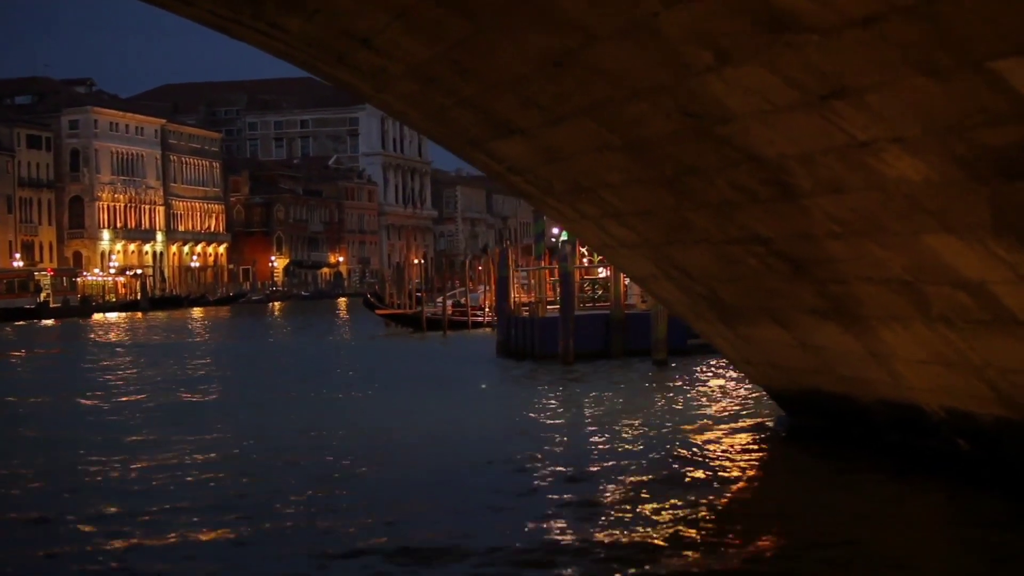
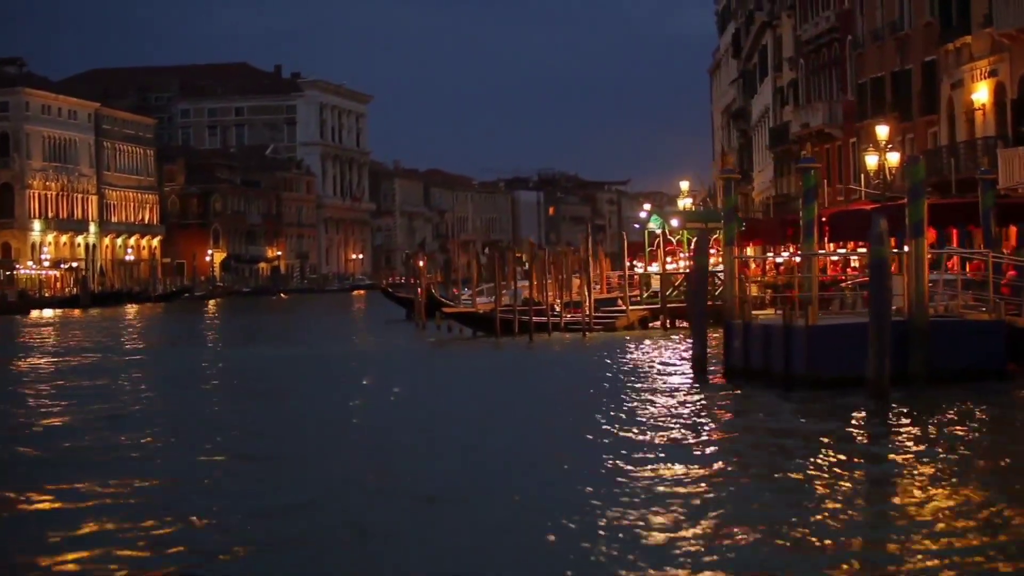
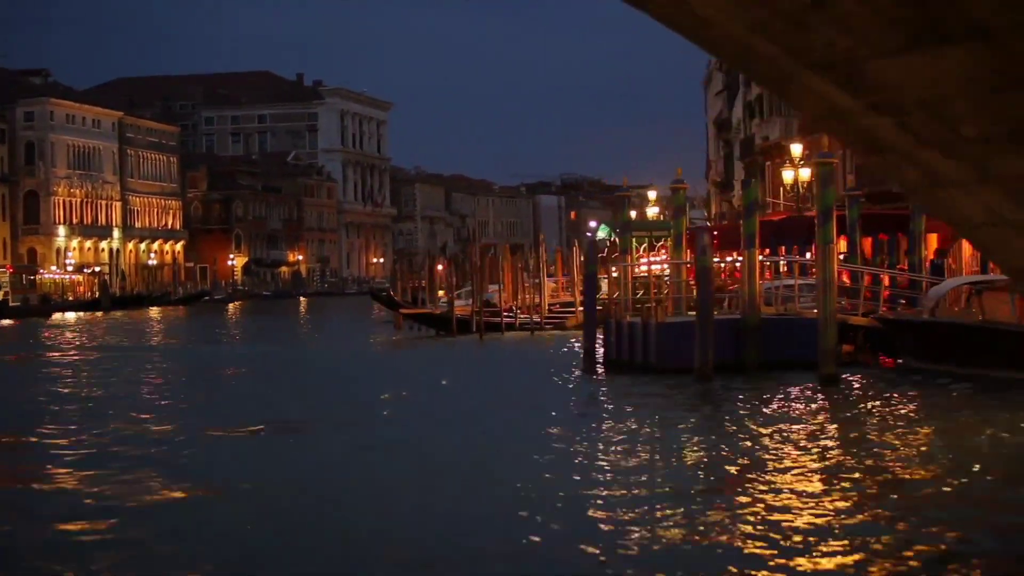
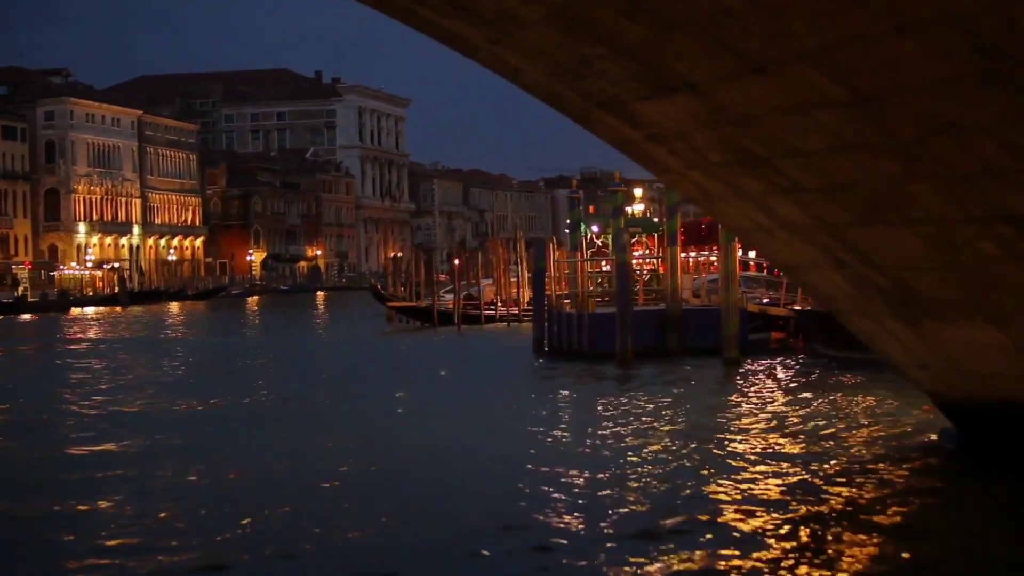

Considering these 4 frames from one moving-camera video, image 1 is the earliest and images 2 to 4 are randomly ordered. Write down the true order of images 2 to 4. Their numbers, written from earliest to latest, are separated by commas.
4, 3, 2
